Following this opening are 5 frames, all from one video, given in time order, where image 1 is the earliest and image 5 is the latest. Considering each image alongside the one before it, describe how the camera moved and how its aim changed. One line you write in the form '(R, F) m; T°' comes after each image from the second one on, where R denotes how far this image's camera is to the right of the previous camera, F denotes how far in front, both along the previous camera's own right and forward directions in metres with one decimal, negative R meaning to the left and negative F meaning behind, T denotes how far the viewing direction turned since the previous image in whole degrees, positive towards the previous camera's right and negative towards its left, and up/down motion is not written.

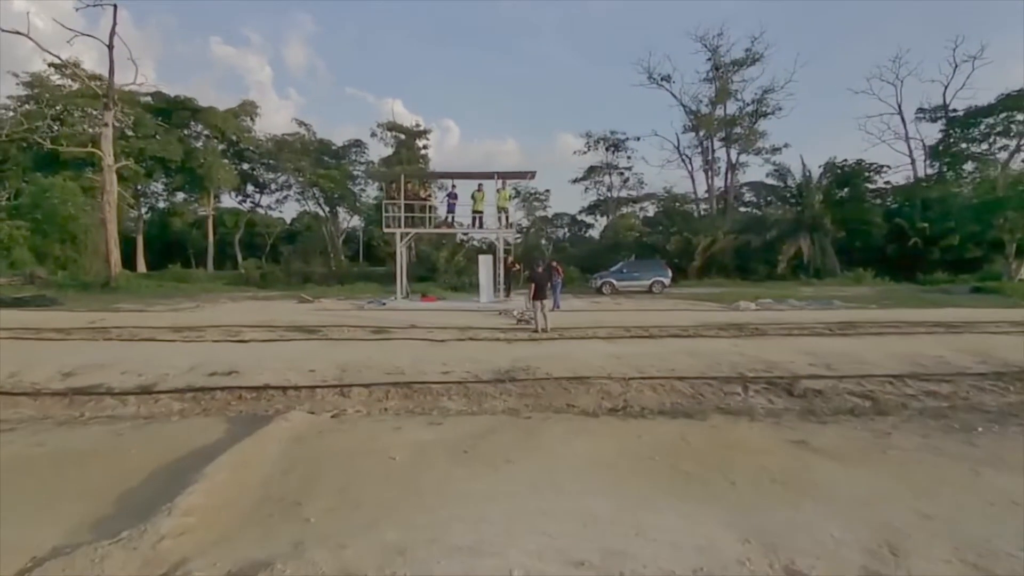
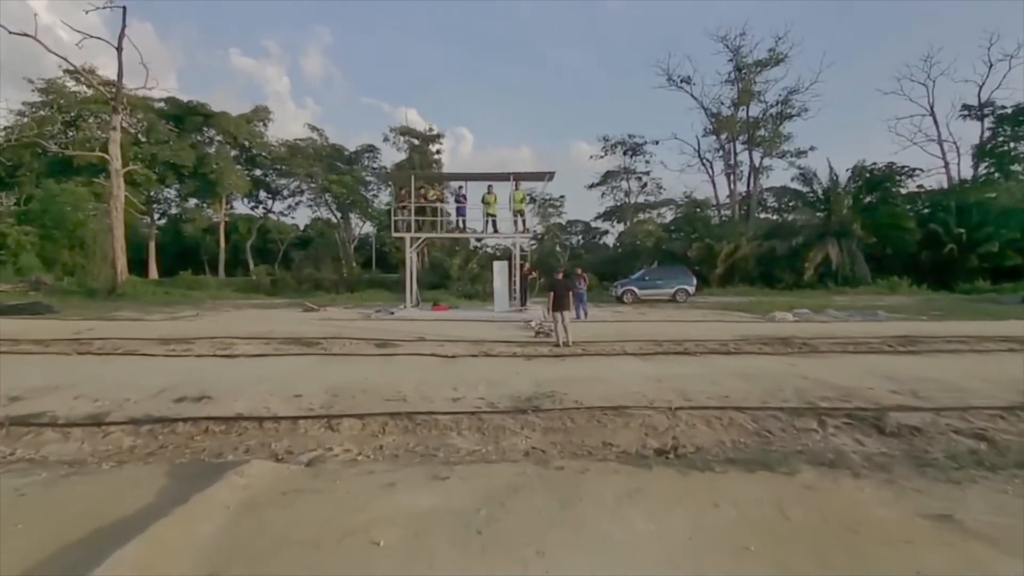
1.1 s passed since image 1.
(-0.2, +1.8) m; -1°
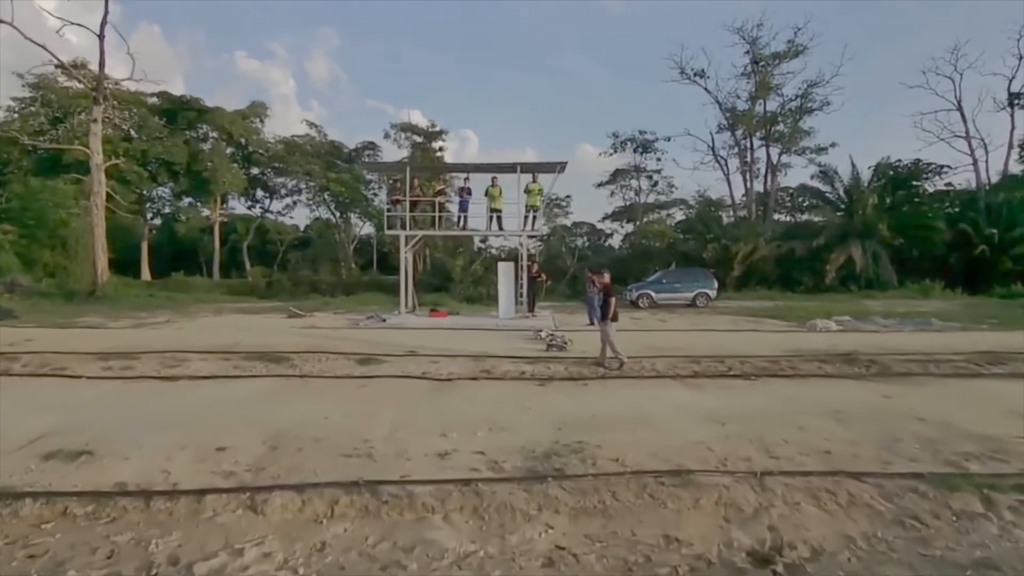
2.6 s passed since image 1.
(-0.1, +2.8) m; 0°
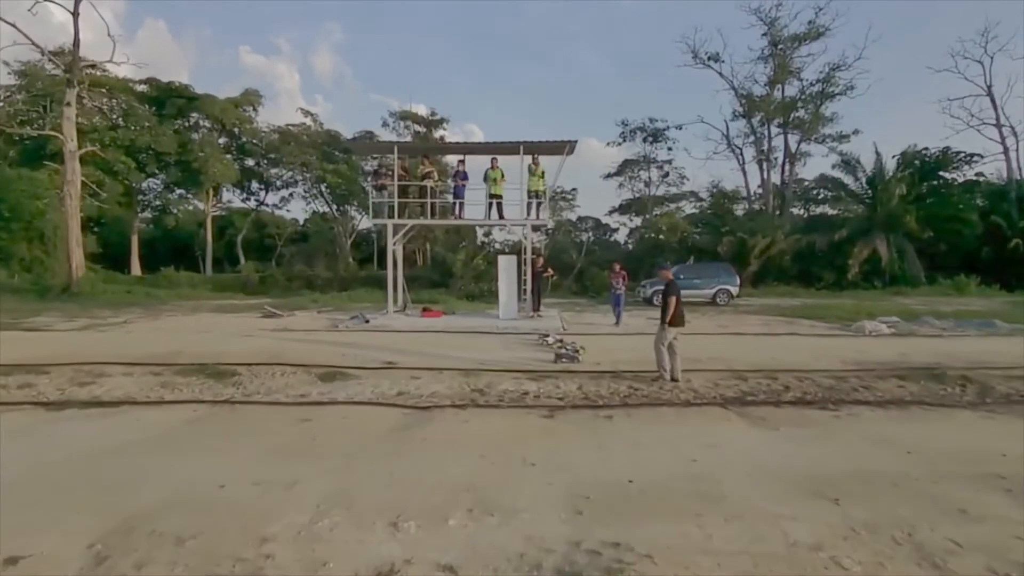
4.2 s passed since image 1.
(+0.1, +2.8) m; 0°
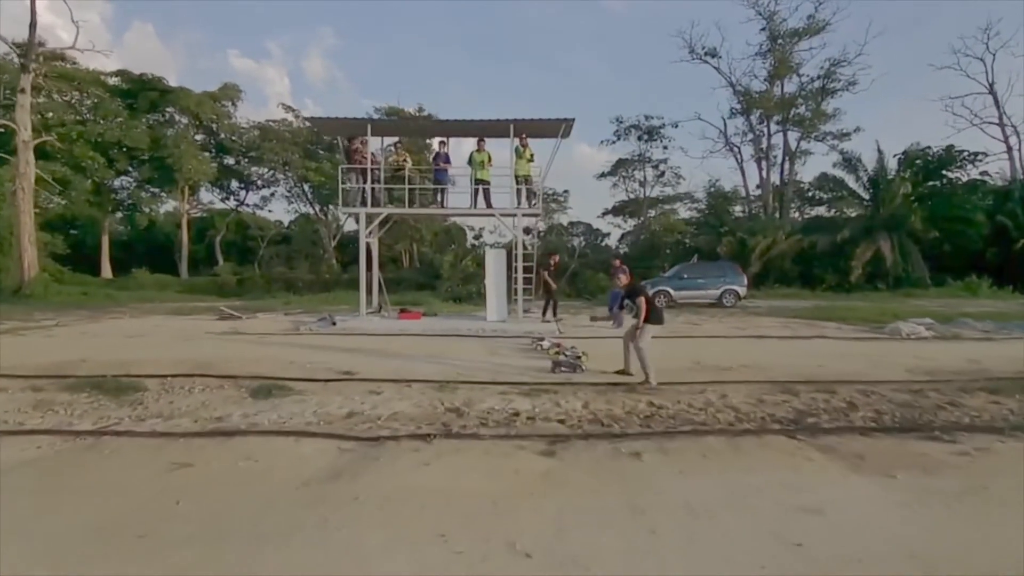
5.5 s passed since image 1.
(+0.1, +2.4) m; +1°
